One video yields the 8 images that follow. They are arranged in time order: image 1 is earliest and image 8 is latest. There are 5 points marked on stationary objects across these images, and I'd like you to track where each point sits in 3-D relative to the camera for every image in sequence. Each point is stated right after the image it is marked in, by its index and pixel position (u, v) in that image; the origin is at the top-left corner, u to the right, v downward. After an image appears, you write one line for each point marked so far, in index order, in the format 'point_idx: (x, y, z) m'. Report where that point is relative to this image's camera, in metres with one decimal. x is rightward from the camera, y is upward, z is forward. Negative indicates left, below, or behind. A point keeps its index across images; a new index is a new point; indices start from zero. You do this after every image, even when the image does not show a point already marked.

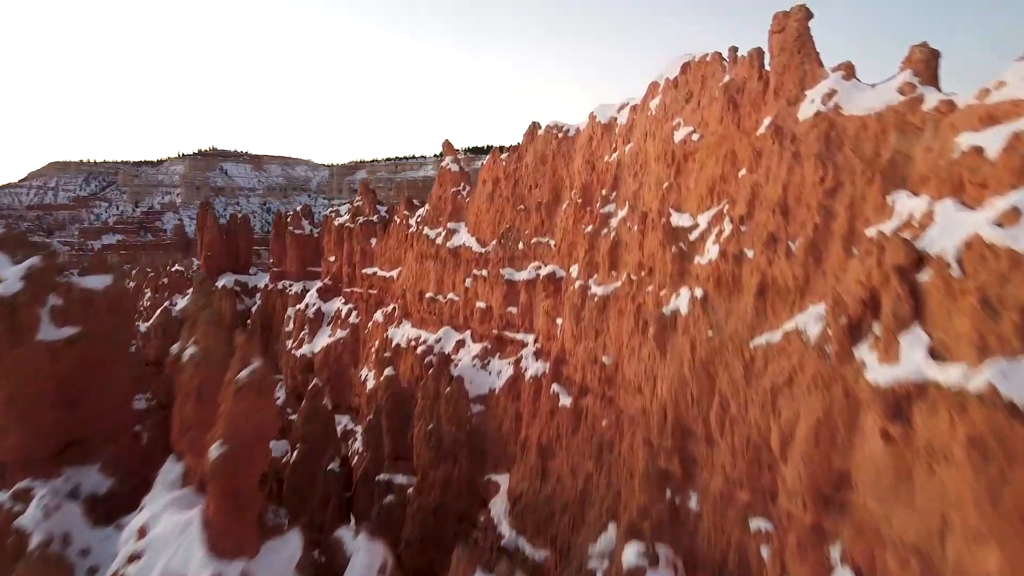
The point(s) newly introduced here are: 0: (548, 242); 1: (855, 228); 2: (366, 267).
0: (+0.4, +0.5, +9.2) m
1: (+1.8, +0.3, +4.2) m
2: (-2.5, +0.4, +13.9) m
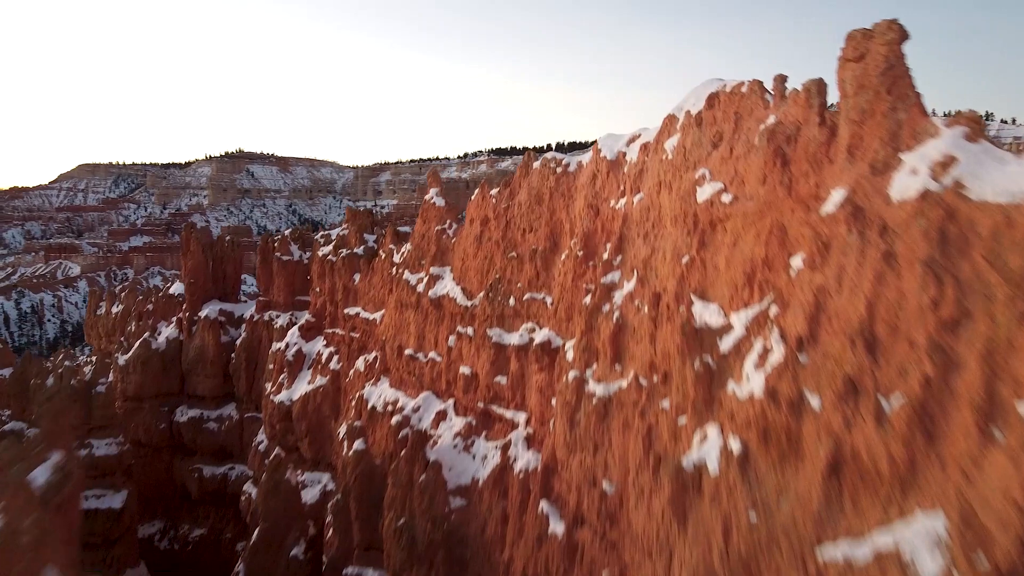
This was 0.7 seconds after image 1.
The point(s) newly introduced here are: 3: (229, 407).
0: (+0.3, -0.1, +7.6) m
1: (+1.5, -0.3, +2.5) m
2: (-2.5, -0.3, +12.3) m
3: (-6.1, -2.6, +17.2) m
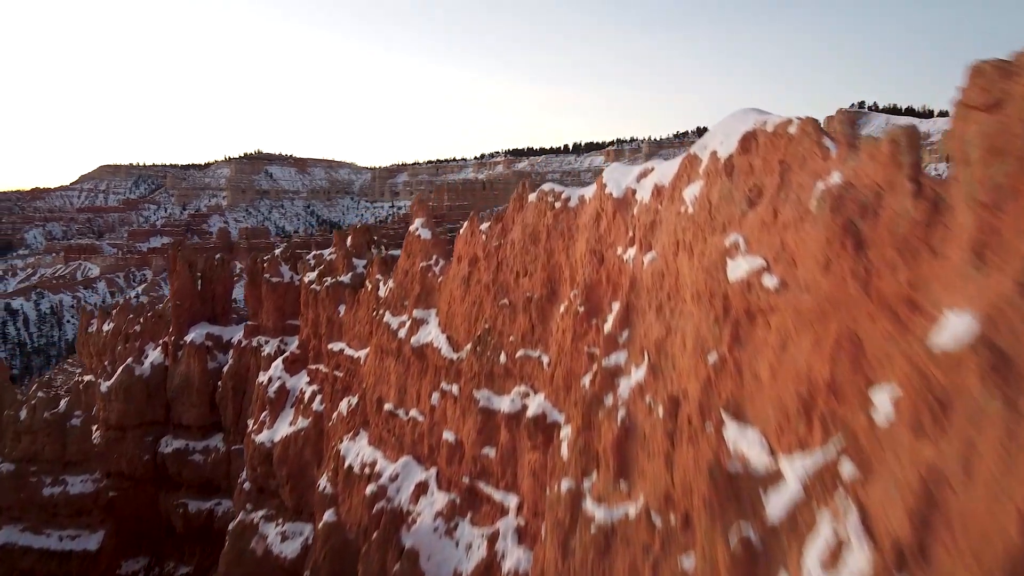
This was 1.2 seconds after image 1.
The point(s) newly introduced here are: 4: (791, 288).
0: (+0.2, -0.6, +6.4) m
1: (+1.3, -0.8, +1.3) m
2: (-2.5, -0.7, +11.2) m
3: (-6.0, -3.0, +16.2) m
4: (+1.1, 0.0, +3.1) m
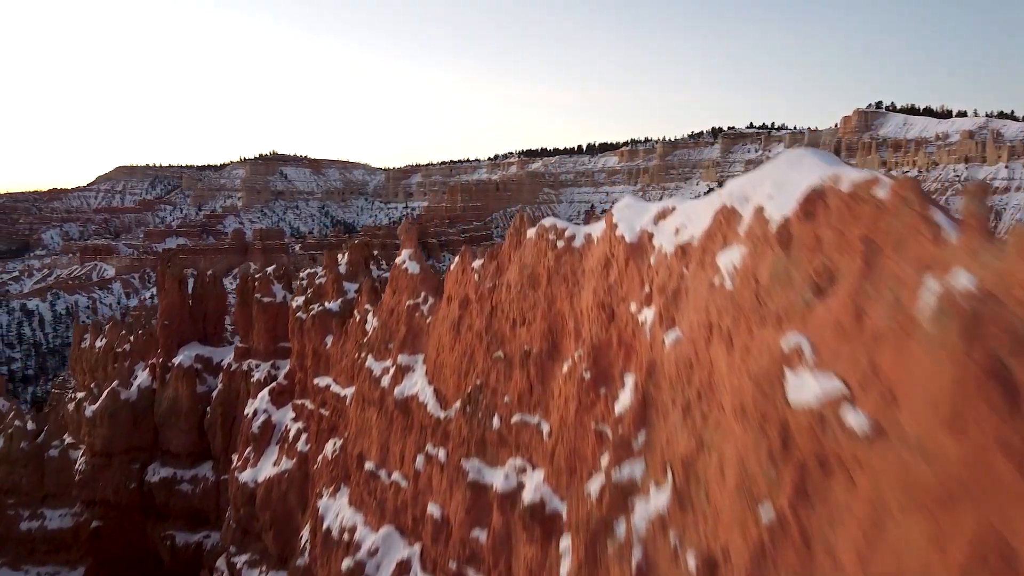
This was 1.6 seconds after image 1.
0: (+0.2, -0.9, +5.4) m
1: (+1.2, -1.2, +0.3) m
2: (-2.5, -1.1, +10.3) m
3: (-5.8, -3.4, +15.3) m
4: (+1.0, -0.4, +2.1) m
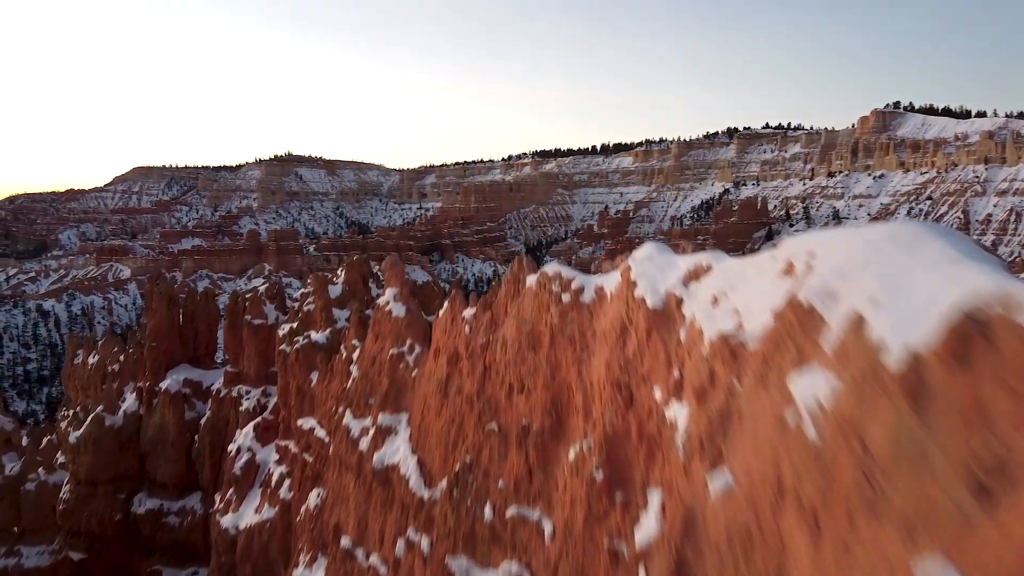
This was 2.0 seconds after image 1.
0: (+0.1, -1.3, +4.4) m
1: (+1.1, -1.5, -0.7) m
2: (-2.4, -1.5, +9.3) m
3: (-5.7, -3.8, +14.4) m
4: (+0.9, -0.7, +1.1) m
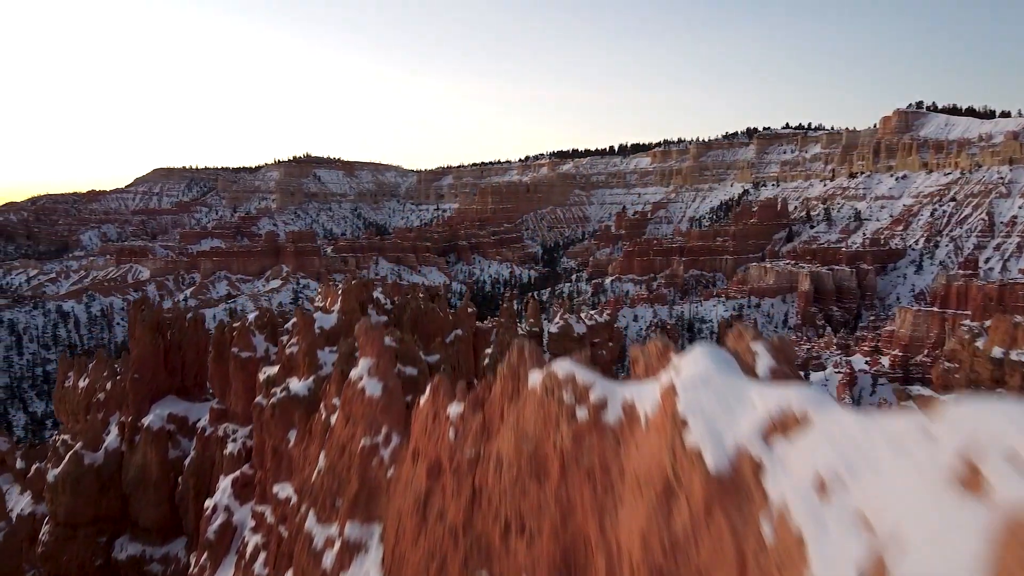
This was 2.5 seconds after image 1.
0: (+0.1, -1.8, +3.1) m
1: (+0.9, -2.0, -2.0) m
2: (-2.3, -2.0, +8.1) m
3: (-5.5, -4.2, +13.2) m
4: (+0.8, -1.2, -0.2) m
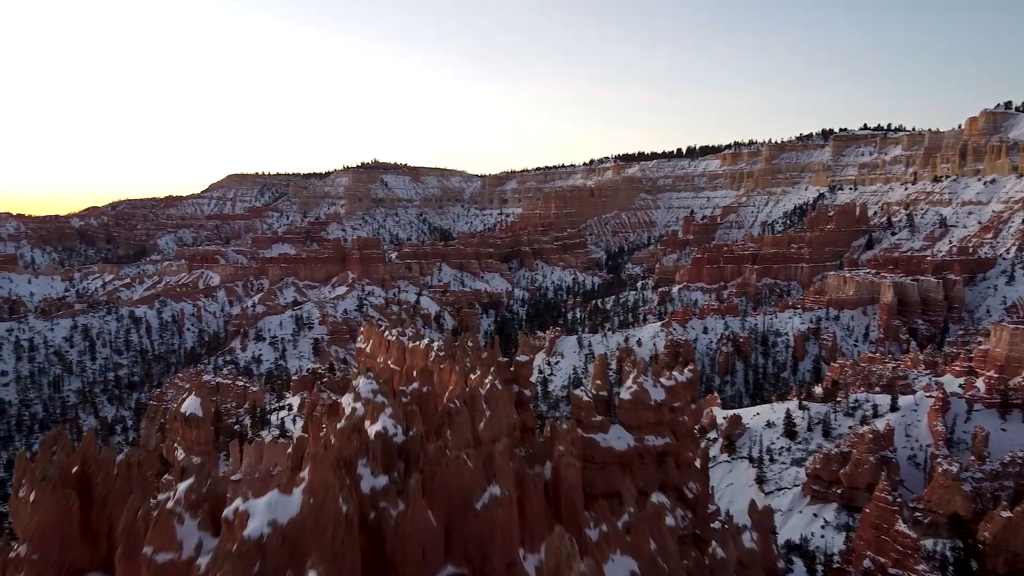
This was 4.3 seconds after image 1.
0: (-0.1, -3.5, -1.6) m
1: (+0.3, -3.7, -6.8) m
2: (-2.1, -3.7, +3.6) m
3: (-4.9, -5.9, +8.9) m
4: (+0.3, -2.9, -5.0) m
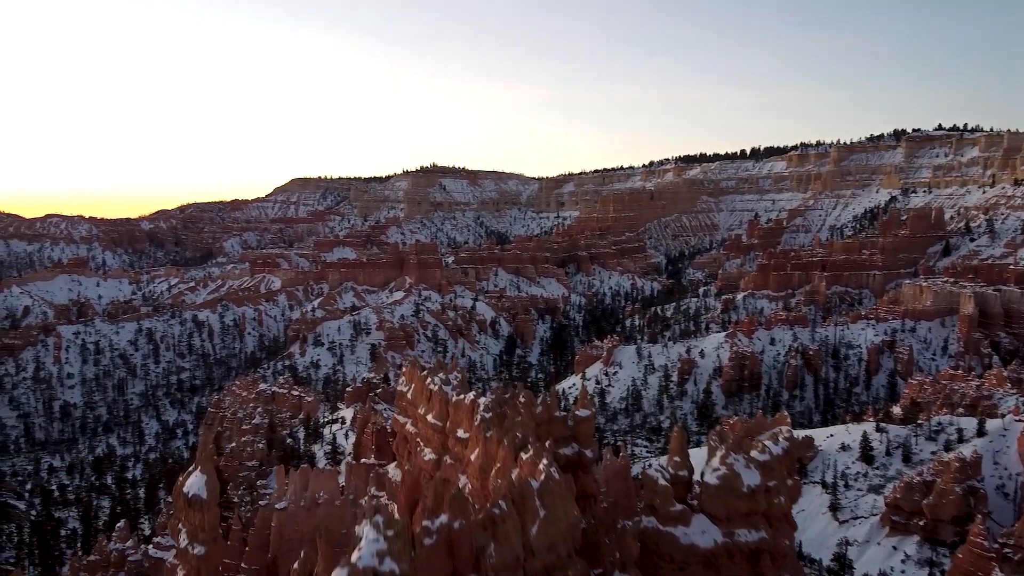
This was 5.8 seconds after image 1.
0: (-0.4, -4.9, -5.5) m
1: (-0.4, -5.1, -10.8) m
2: (-2.1, -5.1, -0.3) m
3: (-4.5, -7.3, +5.3) m
4: (-0.3, -4.3, -9.0) m
